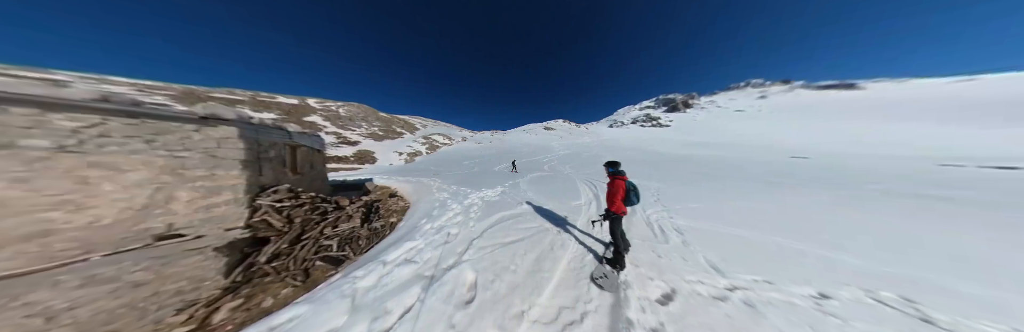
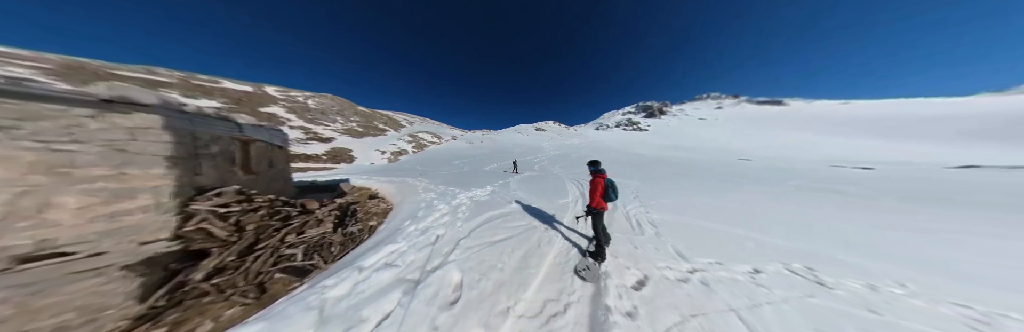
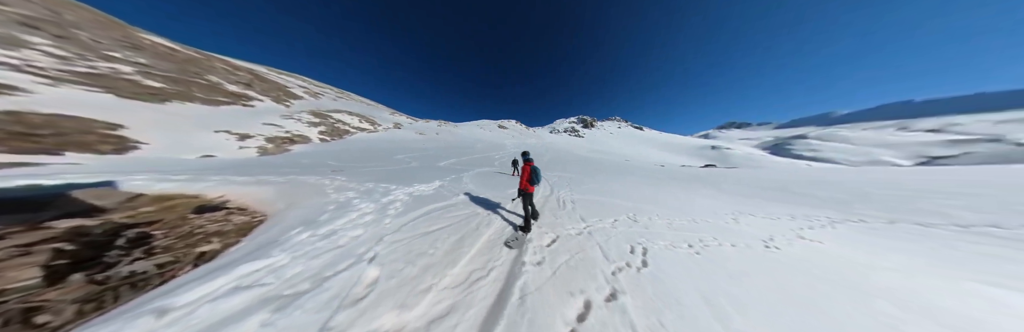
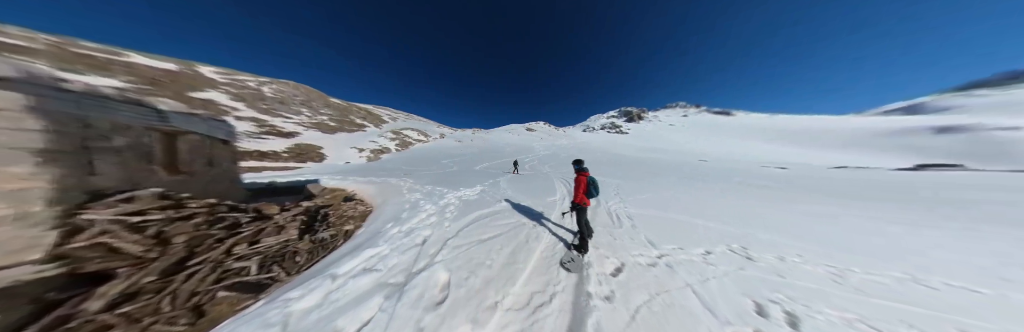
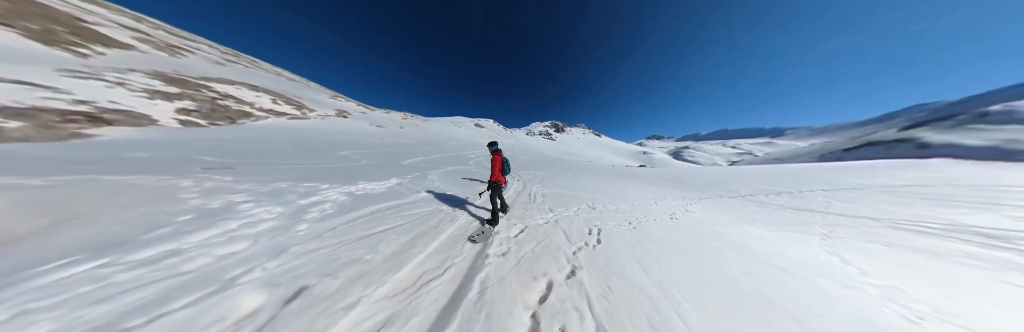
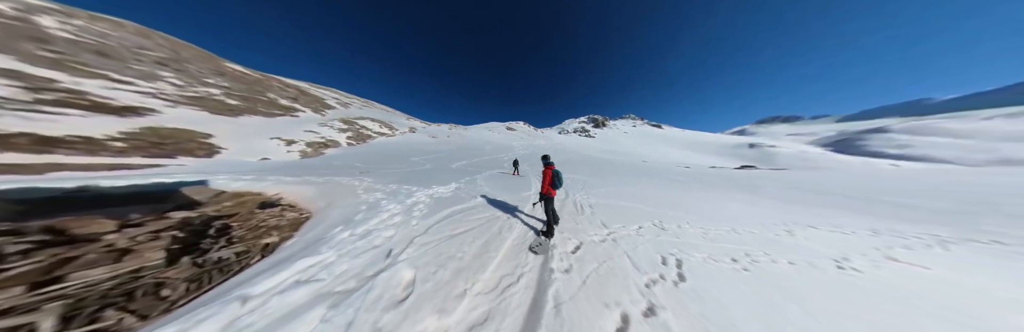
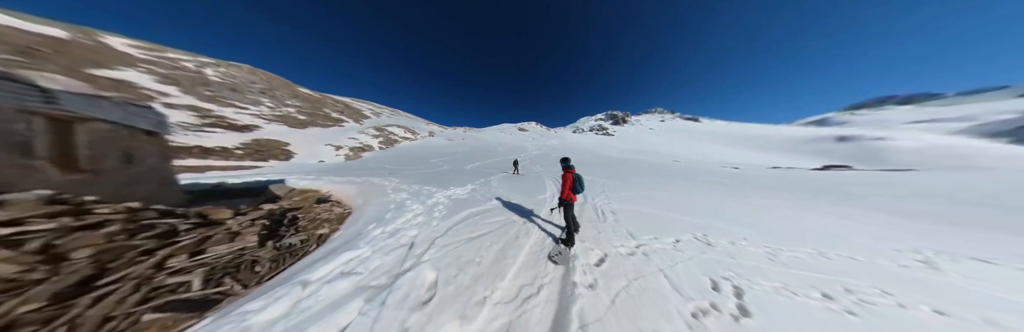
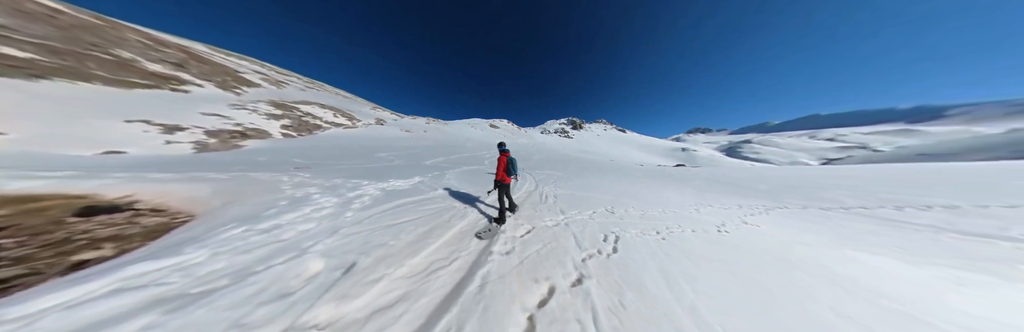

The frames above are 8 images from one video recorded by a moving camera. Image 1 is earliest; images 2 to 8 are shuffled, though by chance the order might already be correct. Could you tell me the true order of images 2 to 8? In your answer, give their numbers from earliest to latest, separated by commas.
2, 4, 7, 6, 3, 8, 5
